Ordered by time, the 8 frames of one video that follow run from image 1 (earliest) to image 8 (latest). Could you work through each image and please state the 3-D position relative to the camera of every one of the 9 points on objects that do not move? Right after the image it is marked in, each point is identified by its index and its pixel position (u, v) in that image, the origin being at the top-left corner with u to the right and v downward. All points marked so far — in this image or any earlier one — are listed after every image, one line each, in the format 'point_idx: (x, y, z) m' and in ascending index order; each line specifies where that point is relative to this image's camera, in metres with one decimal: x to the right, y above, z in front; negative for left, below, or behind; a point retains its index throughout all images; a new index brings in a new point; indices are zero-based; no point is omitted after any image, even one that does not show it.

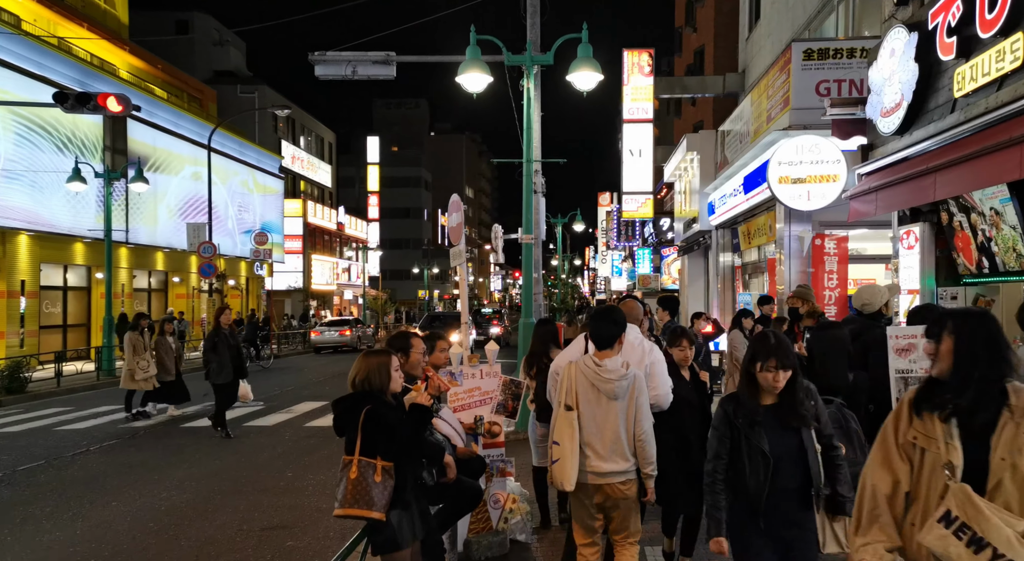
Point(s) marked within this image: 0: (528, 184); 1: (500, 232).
0: (+0.3, +1.6, +13.2) m
1: (-0.2, +0.8, +13.5) m
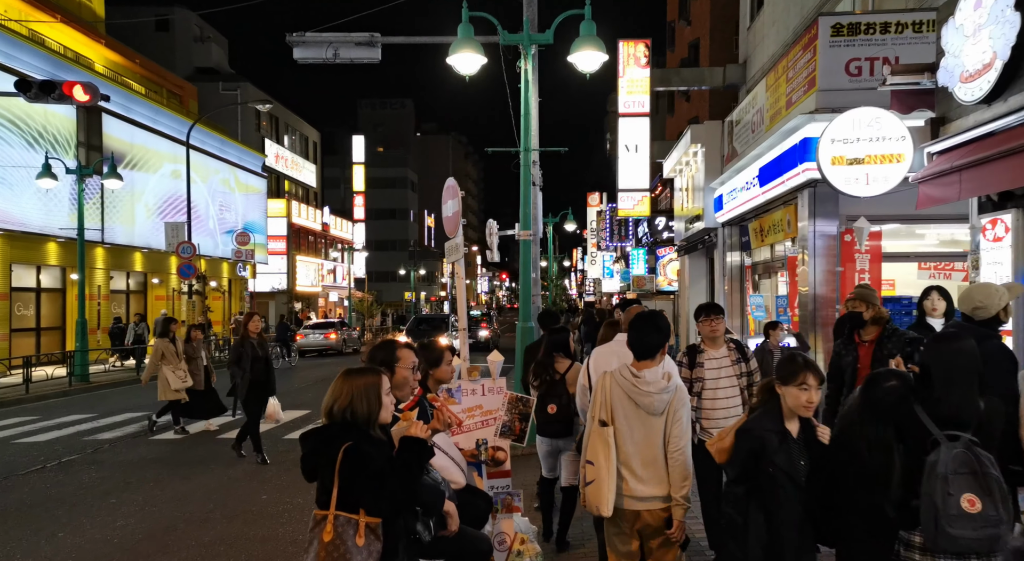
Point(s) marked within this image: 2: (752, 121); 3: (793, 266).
0: (+0.2, +1.6, +12.1) m
1: (-0.2, +0.8, +12.4) m
2: (+4.2, +2.8, +14.5) m
3: (+4.3, +0.2, +12.5) m
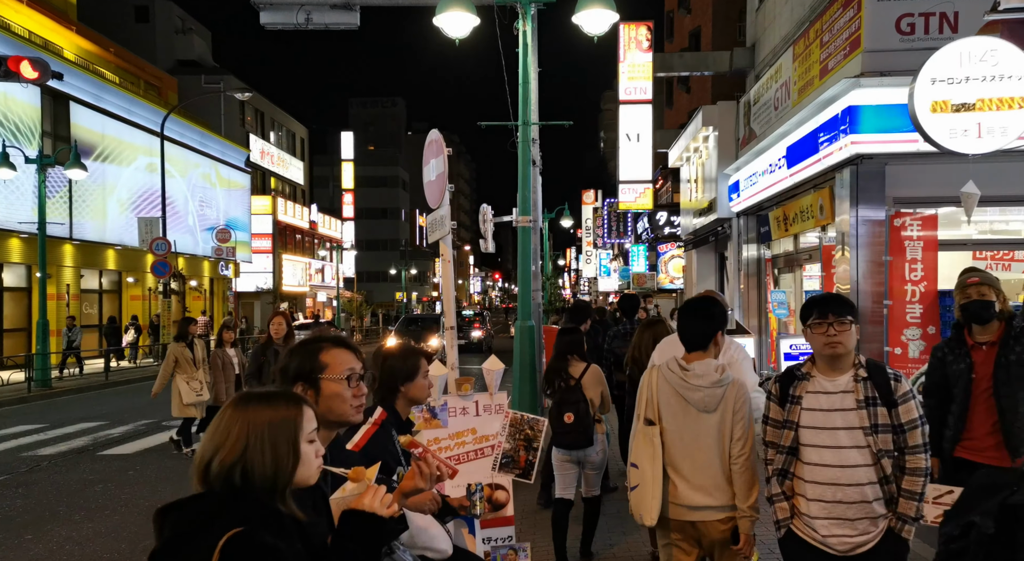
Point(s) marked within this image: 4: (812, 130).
0: (+0.2, +1.6, +10.6) m
1: (-0.3, +0.9, +10.9) m
2: (+4.2, +2.9, +13.0) m
3: (+4.3, +0.3, +11.1) m
4: (+3.9, +1.9, +10.7) m
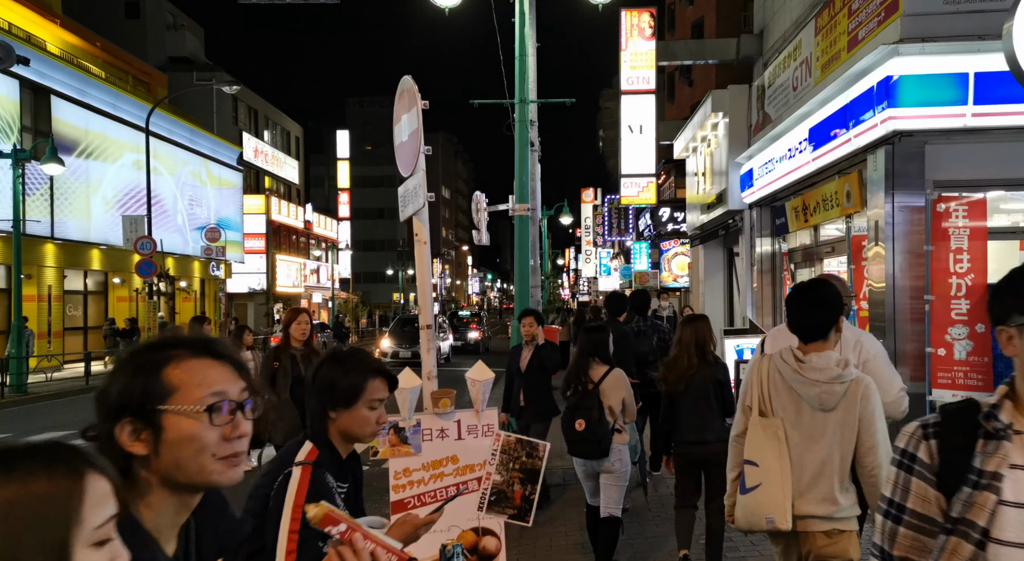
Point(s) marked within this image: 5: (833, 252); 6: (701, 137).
0: (+0.1, +1.7, +9.6) m
1: (-0.3, +0.9, +9.9) m
2: (+4.1, +3.0, +12.0) m
3: (+4.2, +0.3, +10.1) m
4: (+3.8, +2.0, +9.7) m
5: (+4.7, +0.4, +11.9) m
6: (+4.1, +3.2, +18.1) m
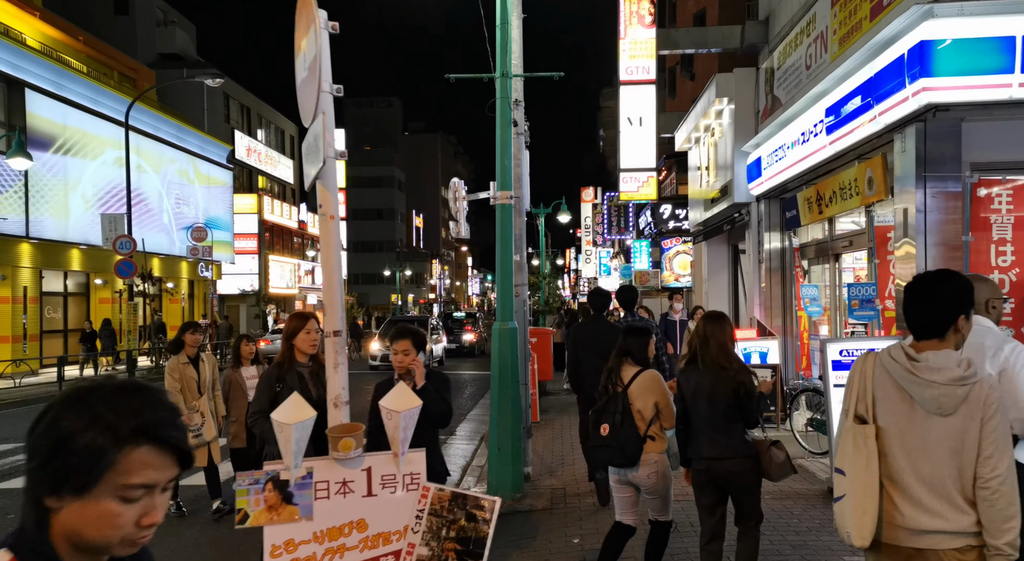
0: (-0.1, +1.7, +8.5) m
1: (-0.5, +1.0, +8.9) m
2: (+3.9, +3.0, +11.0) m
3: (+4.0, +0.4, +9.0) m
4: (+3.6, +2.1, +8.6) m
5: (+4.5, +0.4, +10.8) m
6: (+4.0, +3.2, +17.0) m
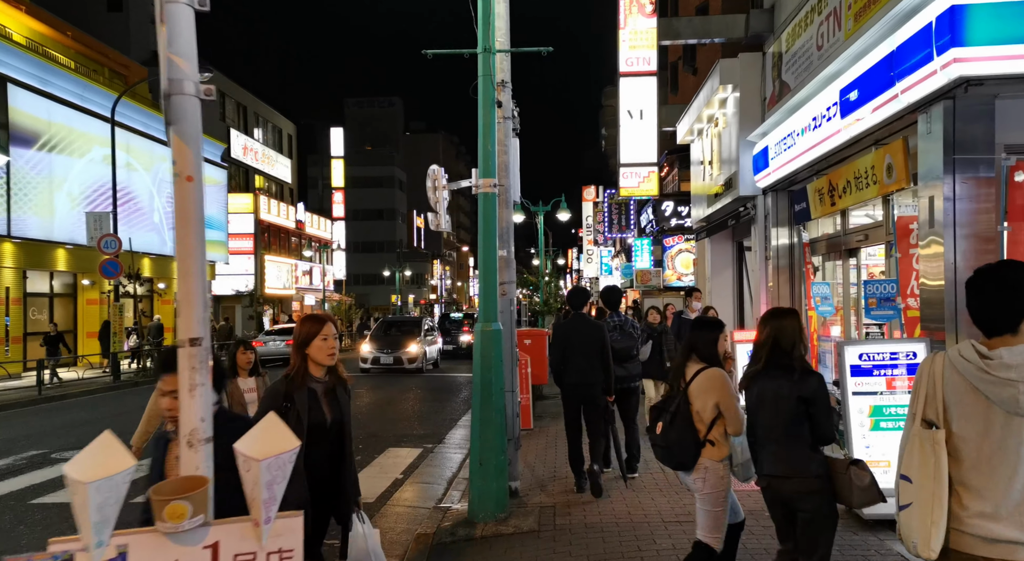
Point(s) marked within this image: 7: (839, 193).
0: (-0.2, +1.8, +7.7) m
1: (-0.7, +1.0, +8.1) m
2: (+3.8, +3.0, +10.2) m
3: (+3.9, +0.4, +8.2) m
4: (+3.5, +2.1, +7.8) m
5: (+4.3, +0.5, +10.0) m
6: (+3.8, +3.2, +16.2) m
7: (+4.0, +1.1, +10.3) m
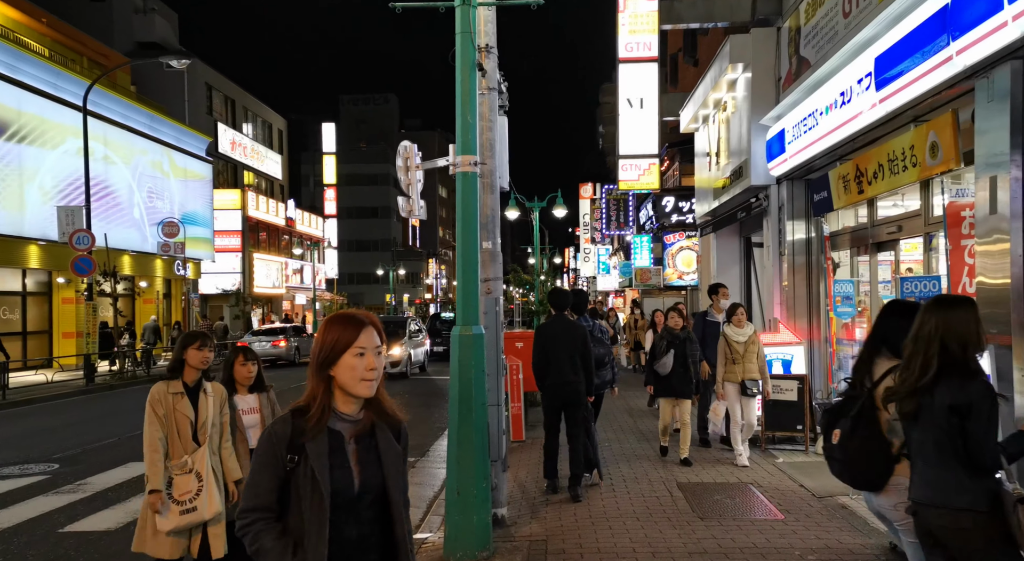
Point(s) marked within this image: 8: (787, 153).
0: (-0.3, +1.8, +6.6) m
1: (-0.8, +1.0, +6.9) m
2: (+3.7, +3.1, +9.0) m
3: (+3.8, +0.4, +7.1) m
4: (+3.4, +2.1, +6.7) m
5: (+4.2, +0.5, +8.9) m
6: (+3.7, +3.2, +15.1) m
7: (+3.9, +1.1, +9.1) m
8: (+3.6, +1.7, +10.9) m
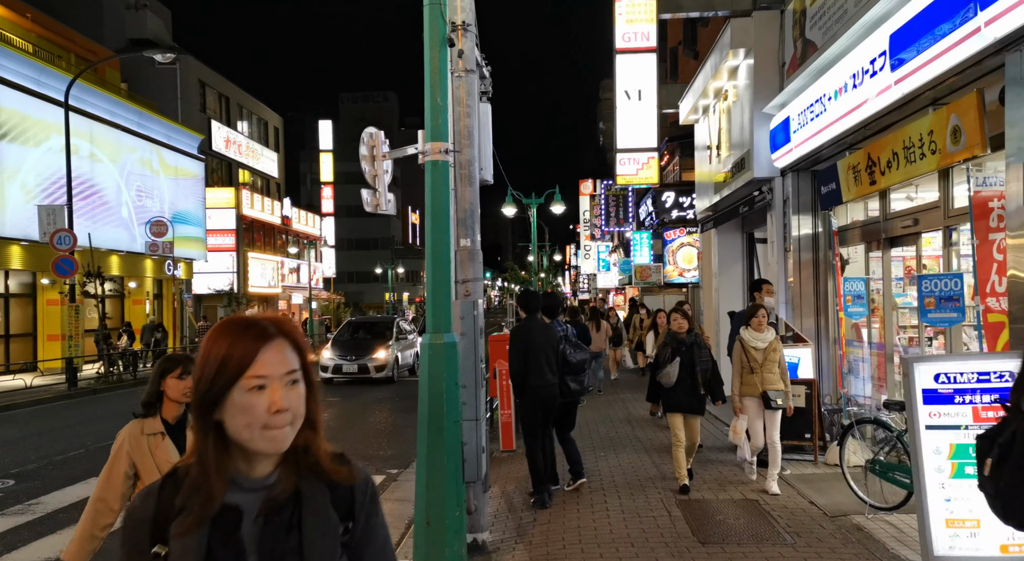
0: (-0.5, +1.8, +5.9) m
1: (-1.0, +1.0, +6.2) m
2: (+3.5, +3.1, +8.3) m
3: (+3.6, +0.5, +6.4) m
4: (+3.2, +2.1, +6.0) m
5: (+4.0, +0.5, +8.2) m
6: (+3.5, +3.3, +14.4) m
7: (+3.7, +1.1, +8.4) m
8: (+3.5, +1.7, +10.2) m
